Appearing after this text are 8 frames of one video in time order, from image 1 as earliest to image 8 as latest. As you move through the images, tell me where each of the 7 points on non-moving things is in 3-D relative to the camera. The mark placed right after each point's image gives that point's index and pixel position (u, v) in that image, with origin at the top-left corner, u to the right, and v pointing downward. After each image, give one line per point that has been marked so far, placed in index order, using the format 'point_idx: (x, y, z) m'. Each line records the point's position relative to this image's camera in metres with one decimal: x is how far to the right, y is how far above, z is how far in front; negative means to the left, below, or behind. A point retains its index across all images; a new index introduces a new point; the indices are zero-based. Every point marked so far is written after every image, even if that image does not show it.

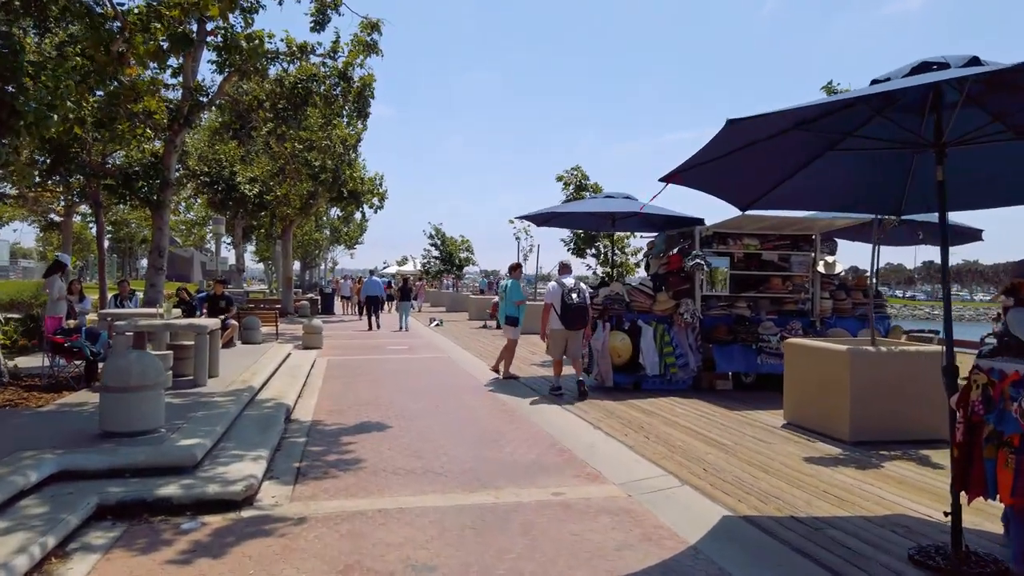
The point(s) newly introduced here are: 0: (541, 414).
0: (+0.4, -1.6, +9.6) m
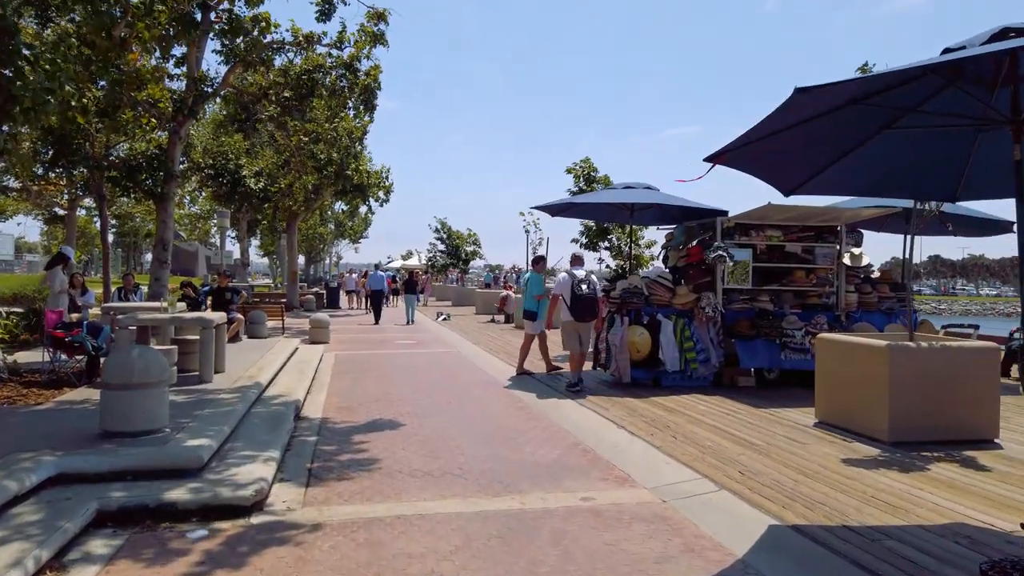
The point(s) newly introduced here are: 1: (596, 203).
0: (+0.6, -1.5, +9.2) m
1: (+1.4, +1.5, +12.6) m
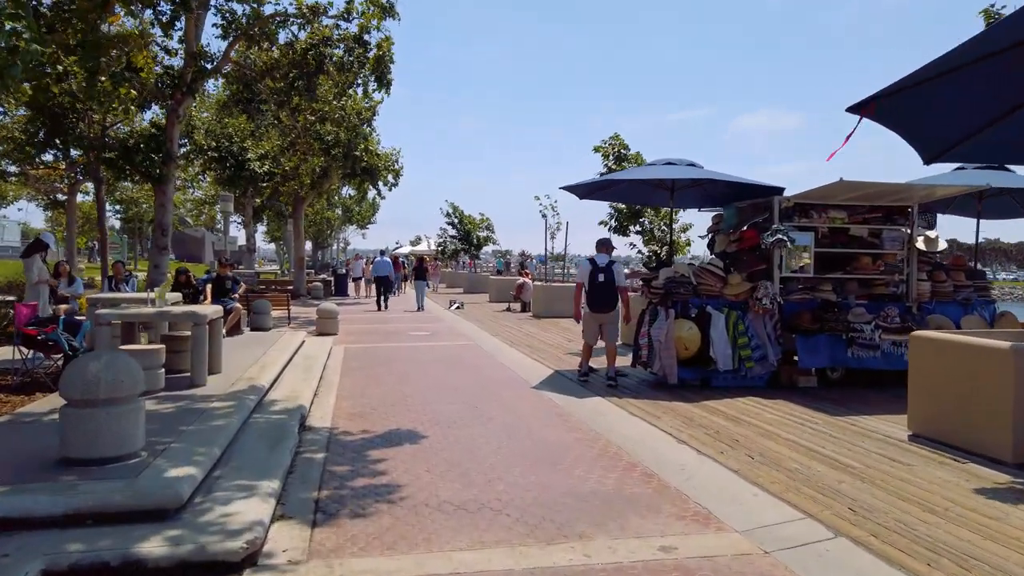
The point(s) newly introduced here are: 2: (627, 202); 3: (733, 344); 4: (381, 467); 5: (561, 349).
0: (+1.0, -1.4, +8.0) m
1: (+1.9, +1.6, +11.3) m
2: (+2.0, +1.4, +12.3) m
3: (+2.9, -0.7, +9.6) m
4: (-1.1, -1.6, +6.4) m
5: (+0.9, -1.2, +13.8) m
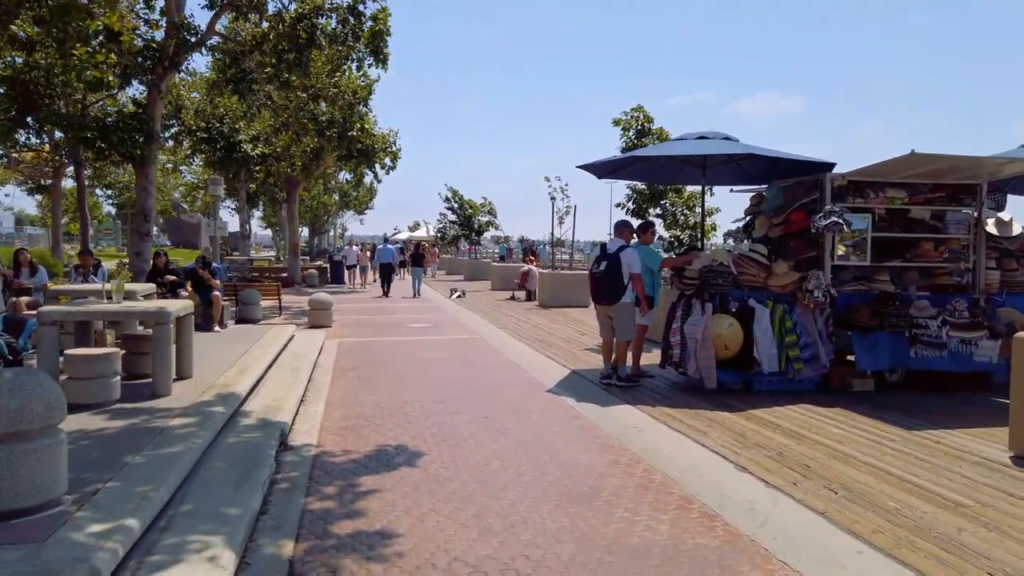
0: (+1.2, -1.3, +6.8) m
1: (+2.0, +1.8, +10.0) m
2: (+2.2, +1.6, +11.1) m
3: (+3.1, -0.6, +8.4) m
4: (-1.0, -1.5, +5.2) m
5: (+1.1, -1.0, +12.6) m
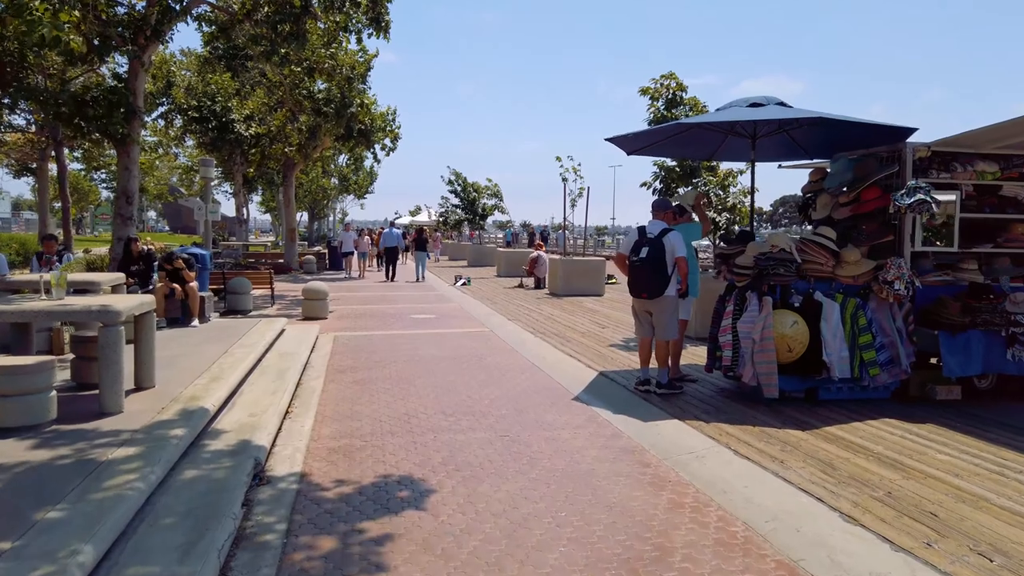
0: (+1.4, -1.3, +5.6) m
1: (+2.2, +1.9, +8.7) m
2: (+2.4, +1.7, +9.7) m
3: (+3.3, -0.5, +7.1) m
4: (-0.7, -1.5, +3.9) m
5: (+1.3, -0.8, +11.3) m
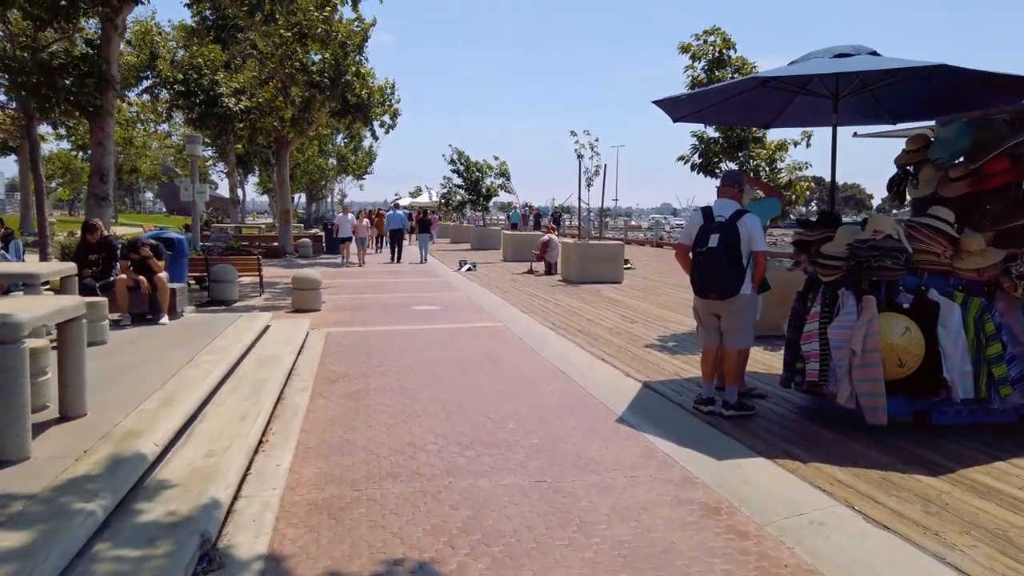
0: (+1.7, -1.3, +4.1) m
1: (+2.5, +2.0, +7.1) m
2: (+2.6, +1.8, +8.1) m
3: (+3.5, -0.5, +5.6) m
4: (-0.5, -1.6, +2.4) m
5: (+1.6, -0.7, +9.8) m
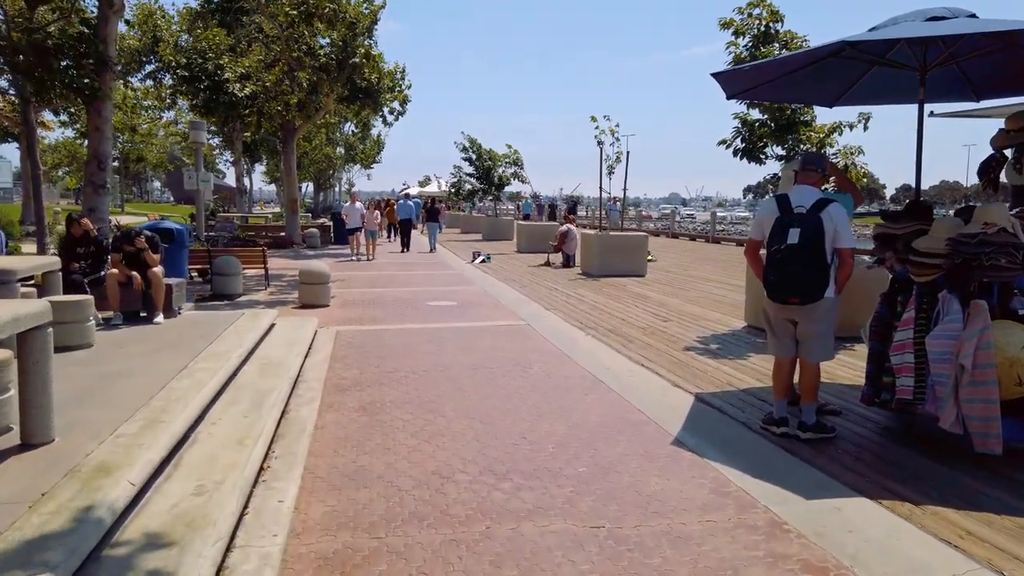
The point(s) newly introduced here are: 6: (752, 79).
0: (+1.9, -1.3, +3.2) m
1: (+2.8, +2.0, +6.2) m
2: (+3.0, +1.8, +7.2) m
3: (+3.8, -0.5, +4.7) m
4: (-0.2, -1.6, +1.6) m
5: (+1.9, -0.6, +8.9) m
6: (+2.1, +1.9, +6.5) m
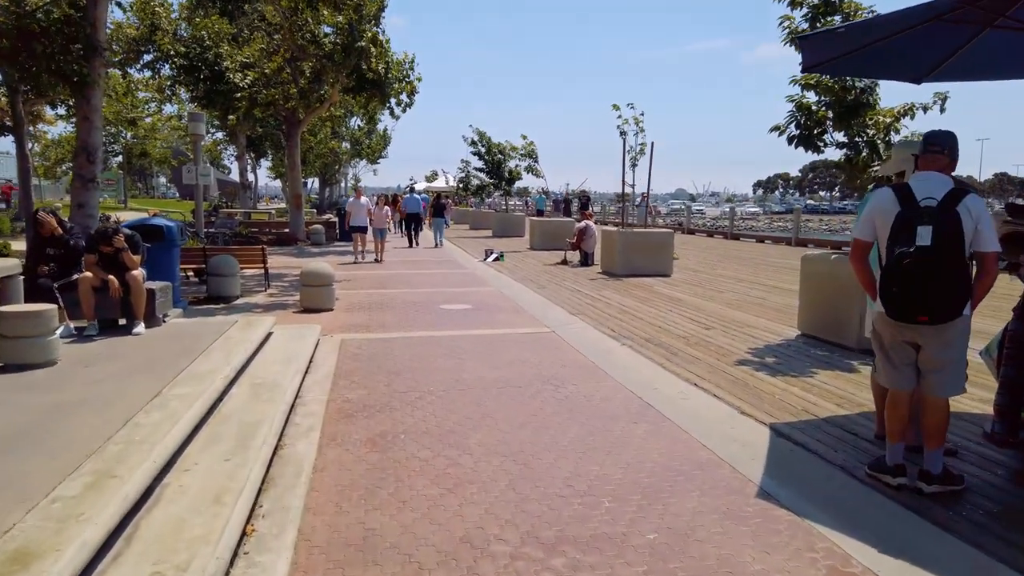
0: (+2.2, -1.4, +2.1) m
1: (+3.1, +1.9, +5.1) m
2: (+3.2, +1.8, +6.1) m
3: (+4.1, -0.6, +3.6) m
4: (0.0, -1.7, +0.5) m
5: (+2.2, -0.7, +7.9) m
6: (+2.4, +1.8, +5.4) m
